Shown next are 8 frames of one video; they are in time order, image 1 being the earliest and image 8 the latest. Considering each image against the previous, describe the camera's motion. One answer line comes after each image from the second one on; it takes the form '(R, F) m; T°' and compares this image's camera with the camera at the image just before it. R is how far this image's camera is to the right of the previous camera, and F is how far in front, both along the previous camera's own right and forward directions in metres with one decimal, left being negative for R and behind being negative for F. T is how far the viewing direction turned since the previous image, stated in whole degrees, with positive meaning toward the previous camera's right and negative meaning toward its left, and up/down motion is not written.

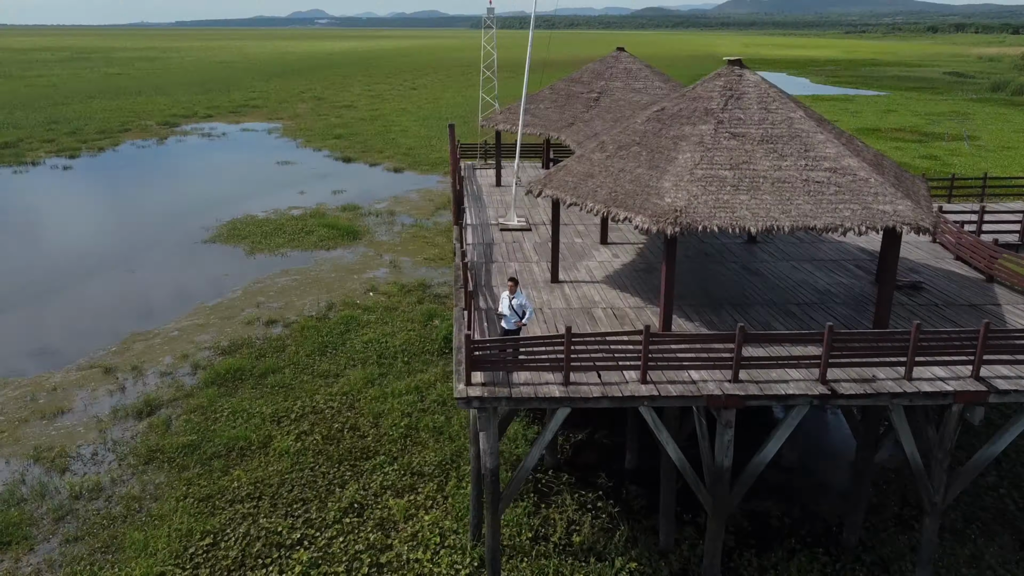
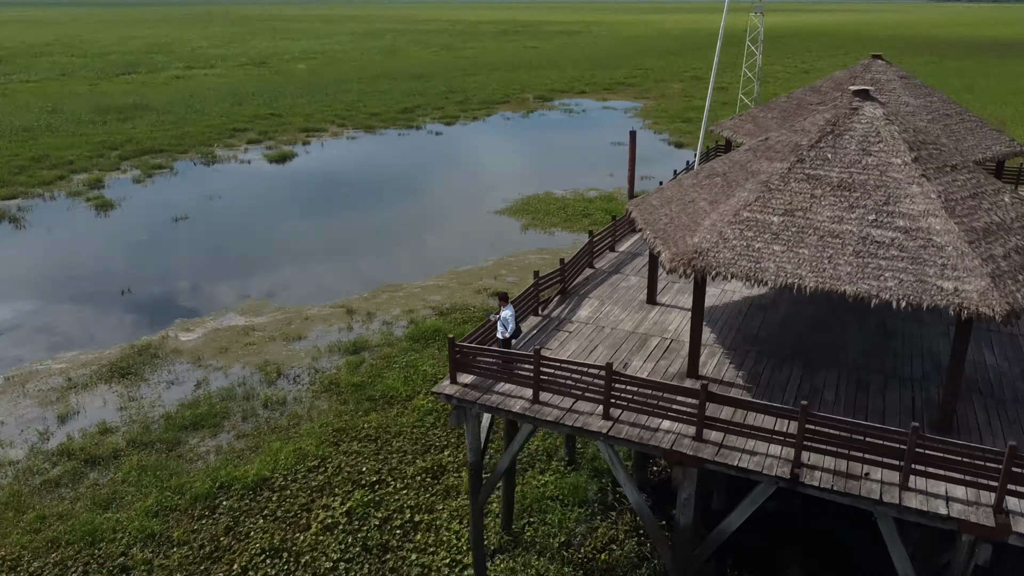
(+3.2, +0.4) m; -27°
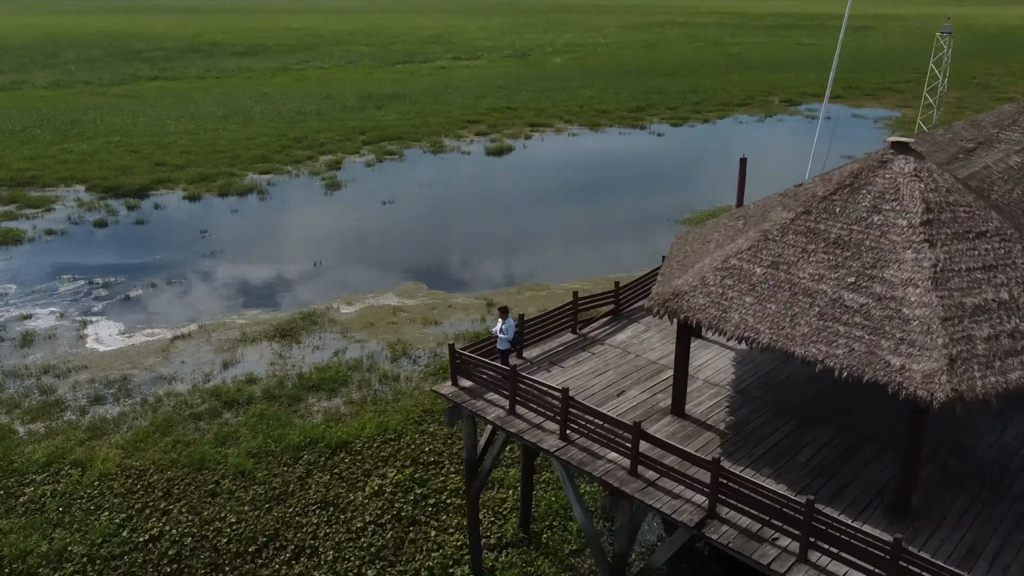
(+2.4, -0.2) m; -18°
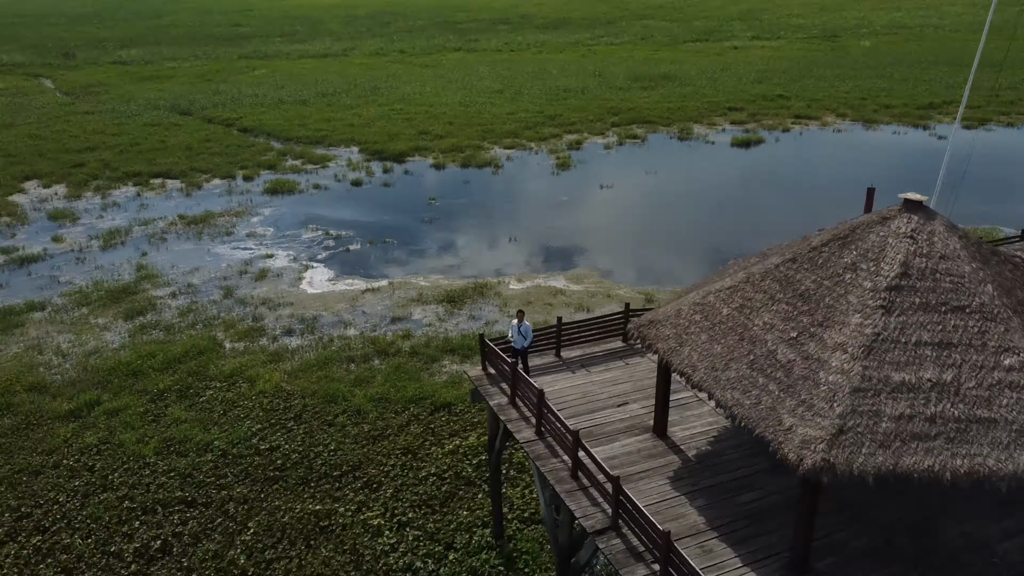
(+2.7, -0.4) m; -20°
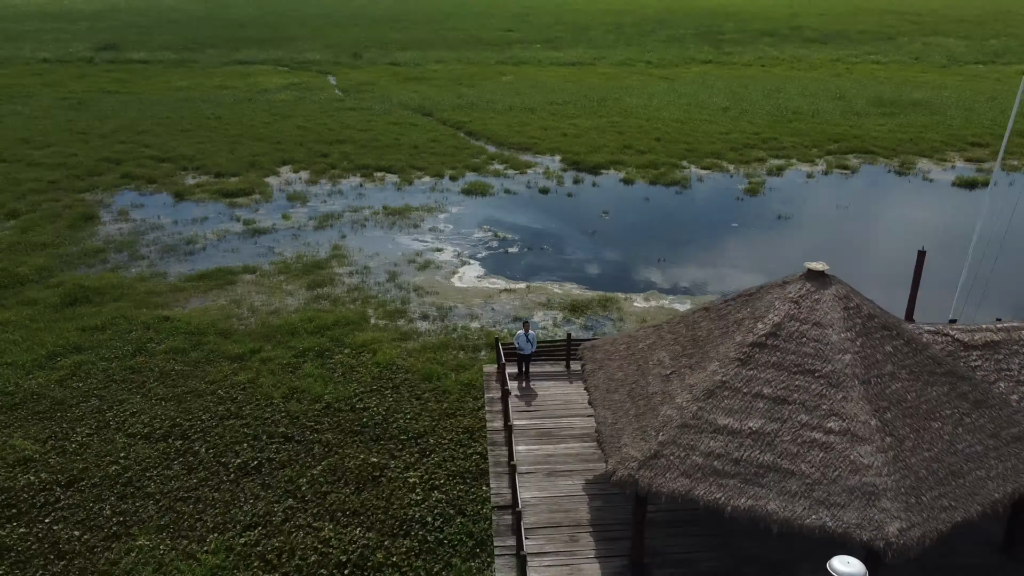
(+3.0, -1.1) m; -18°
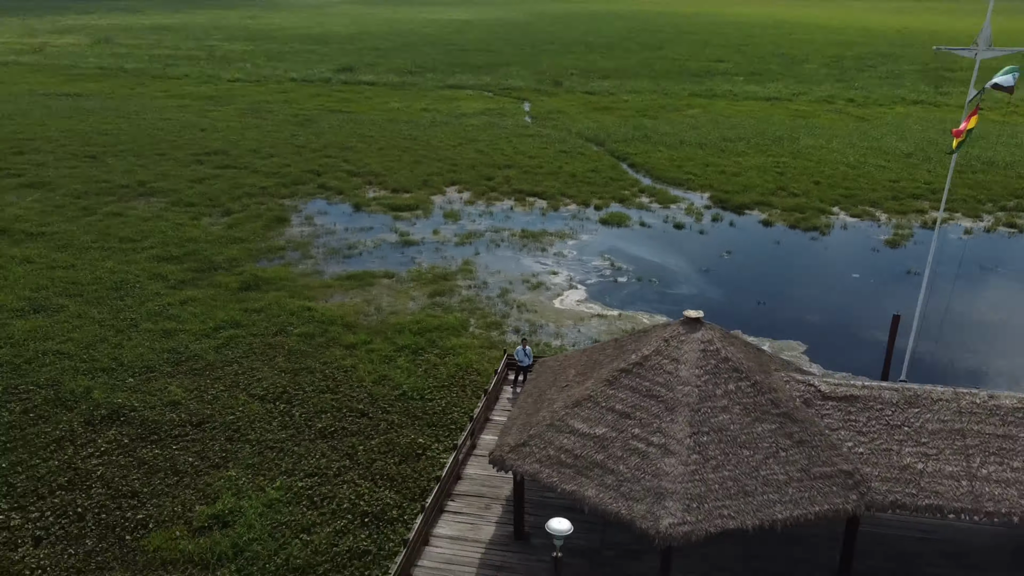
(+3.1, -1.8) m; -15°
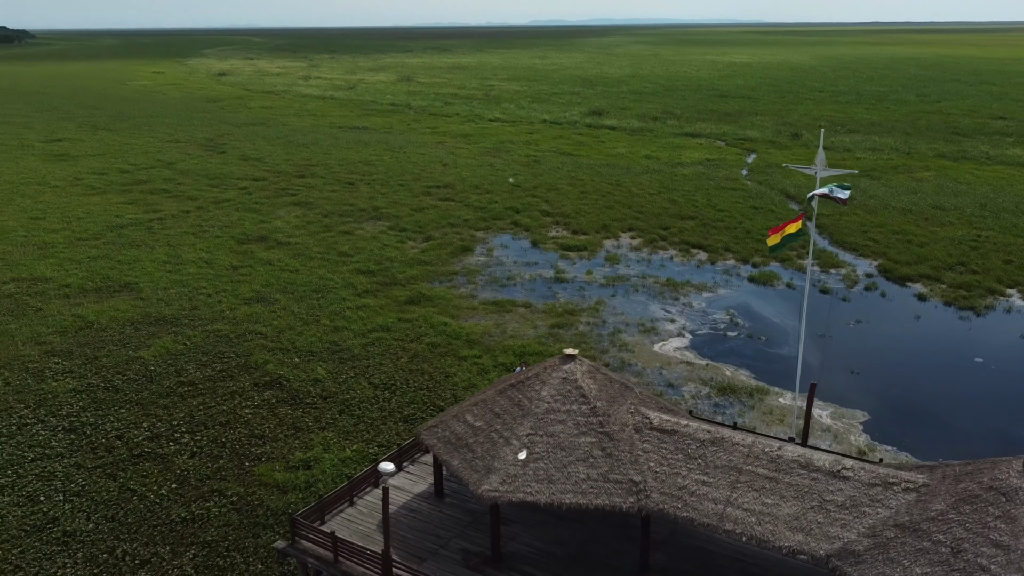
(+4.9, -2.7) m; -19°
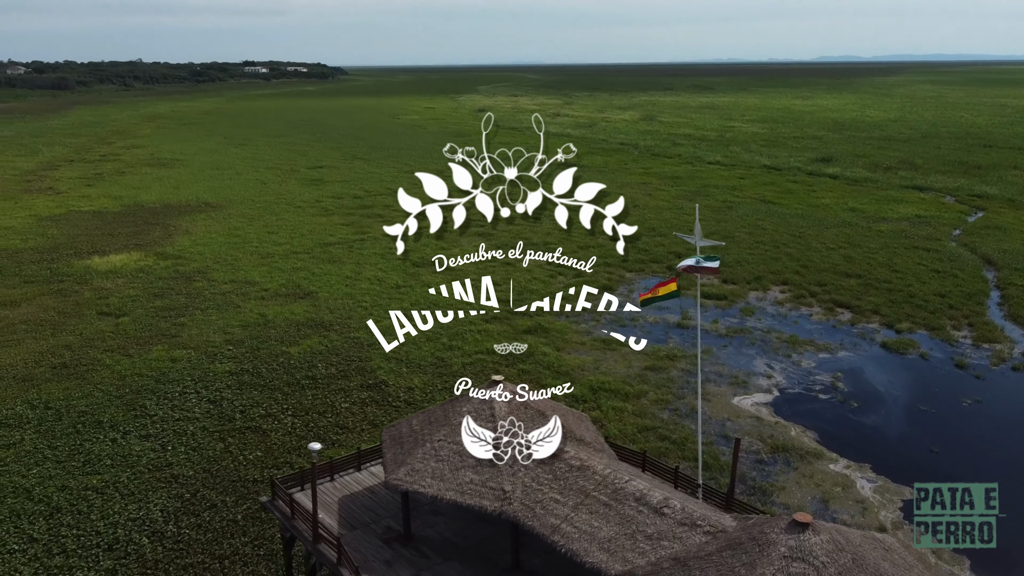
(+5.3, -1.5) m; -18°
